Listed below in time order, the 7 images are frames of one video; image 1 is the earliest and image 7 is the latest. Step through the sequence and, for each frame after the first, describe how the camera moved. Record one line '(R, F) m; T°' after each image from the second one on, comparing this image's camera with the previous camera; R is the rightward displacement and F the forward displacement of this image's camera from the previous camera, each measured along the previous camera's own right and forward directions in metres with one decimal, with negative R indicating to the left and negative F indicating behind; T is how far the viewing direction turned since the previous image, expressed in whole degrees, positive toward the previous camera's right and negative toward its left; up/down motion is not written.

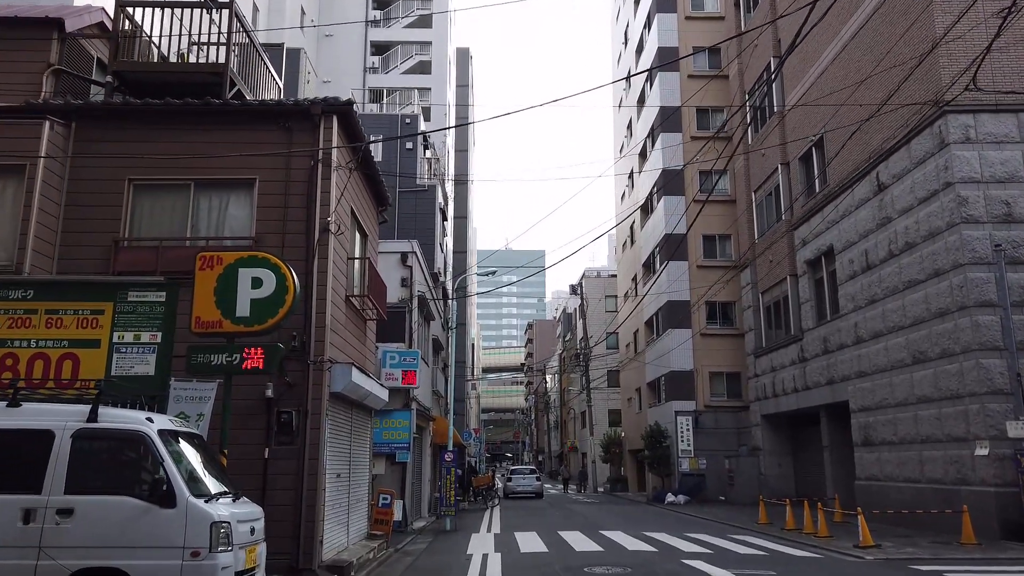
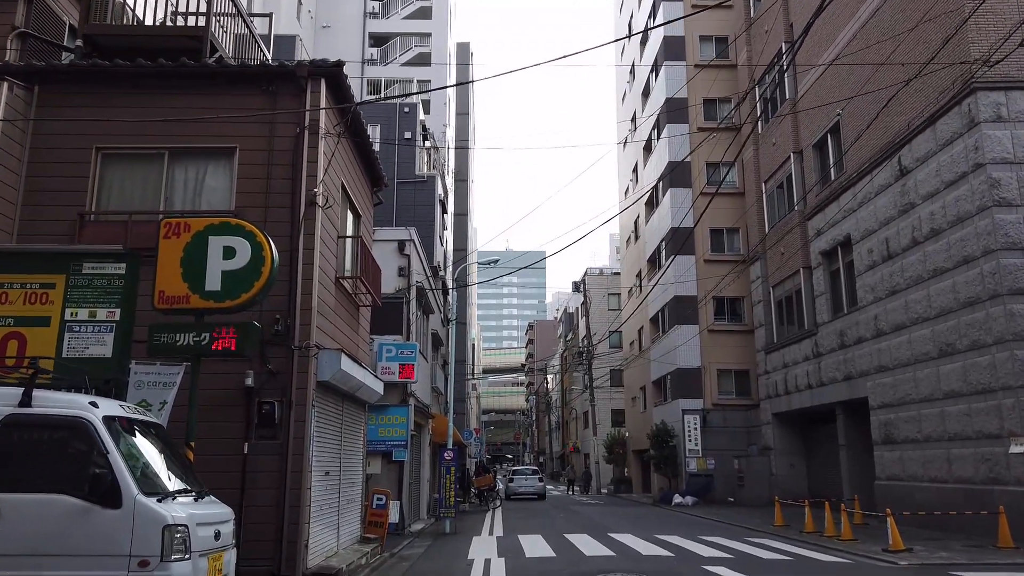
(-0.1, +1.0) m; 0°
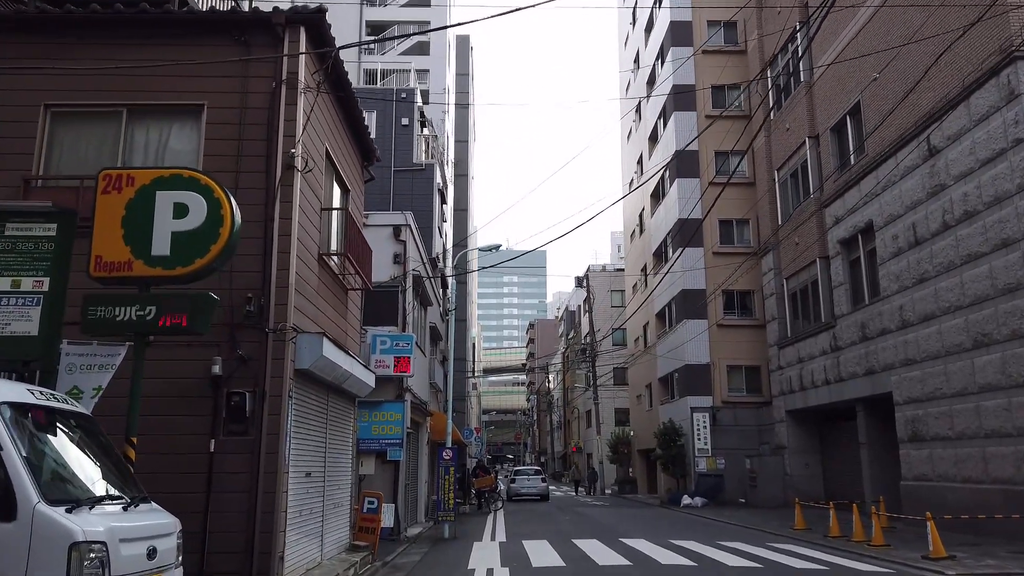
(-0.1, +1.2) m; 0°
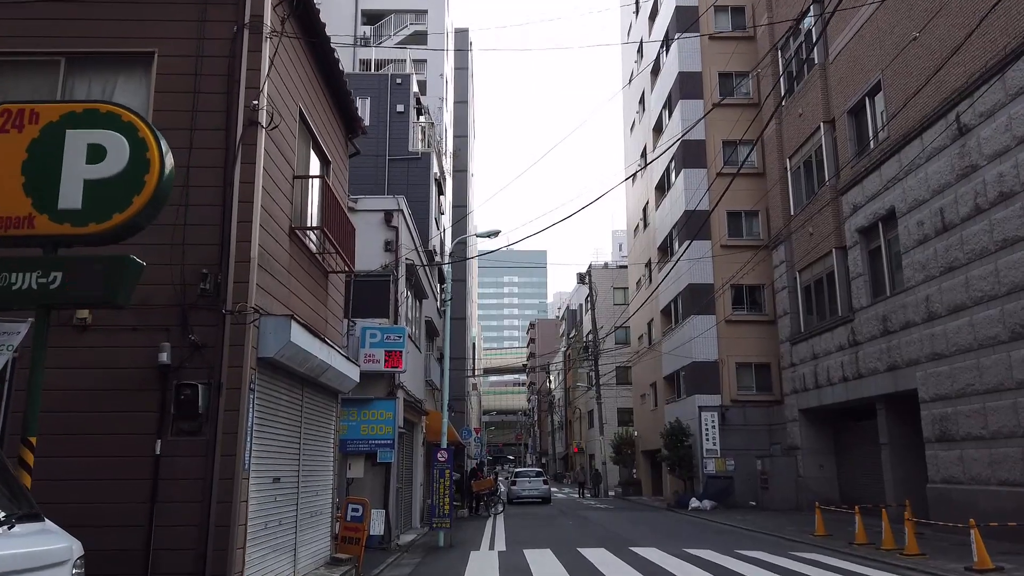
(0.0, +1.2) m; 0°
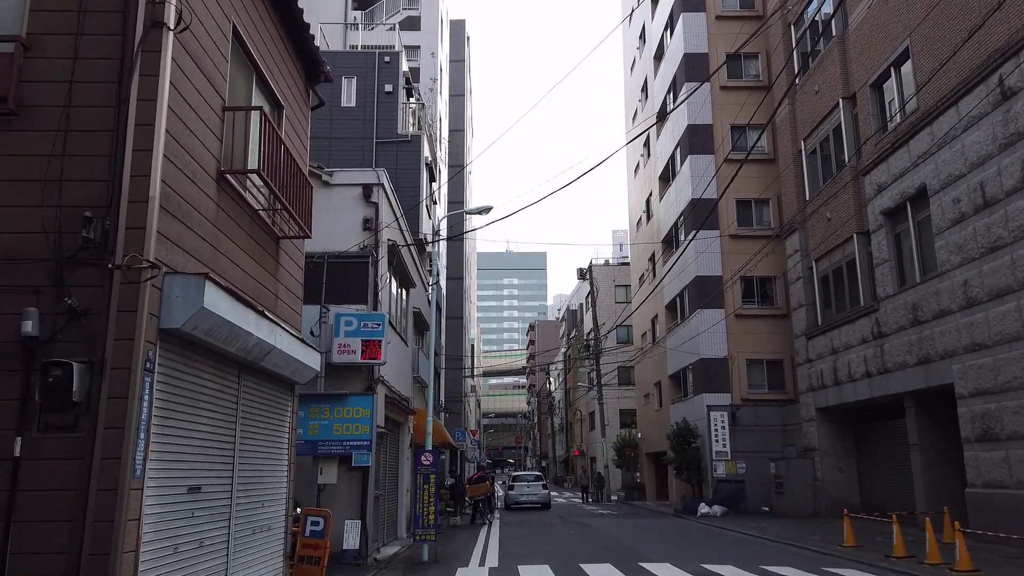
(+0.1, +1.7) m; 0°
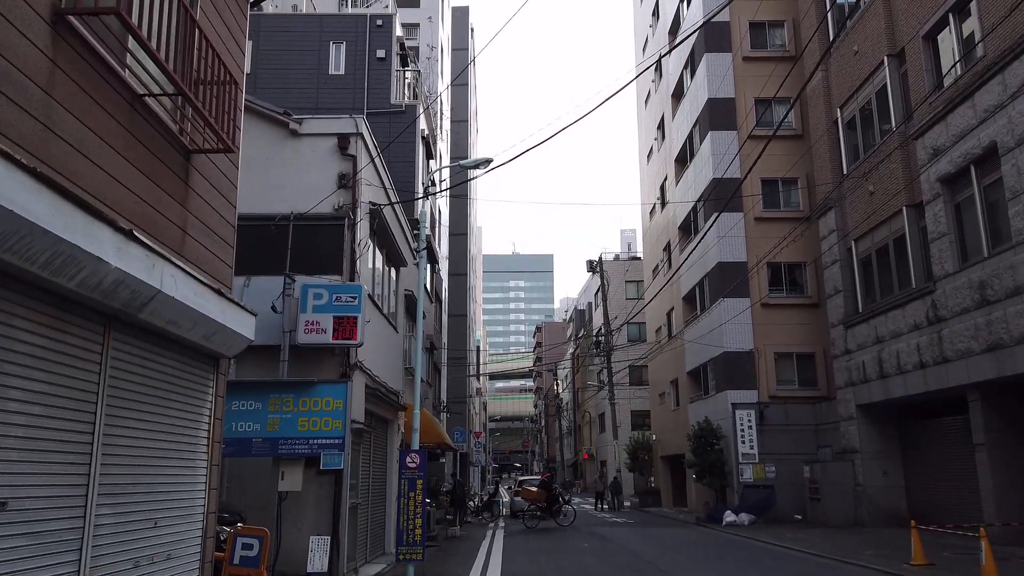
(0.0, +2.4) m; 0°
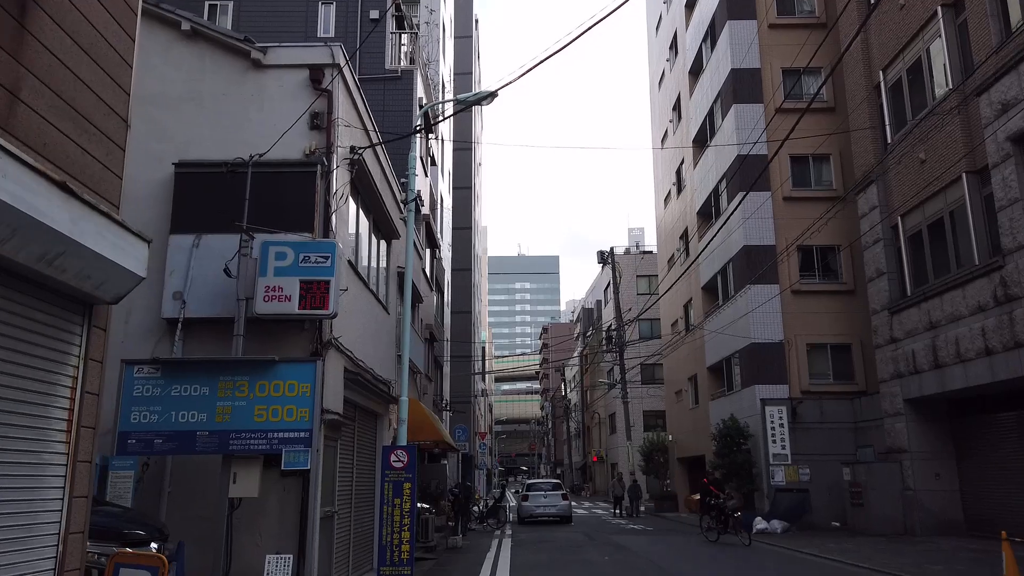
(0.0, +2.2) m; 0°
